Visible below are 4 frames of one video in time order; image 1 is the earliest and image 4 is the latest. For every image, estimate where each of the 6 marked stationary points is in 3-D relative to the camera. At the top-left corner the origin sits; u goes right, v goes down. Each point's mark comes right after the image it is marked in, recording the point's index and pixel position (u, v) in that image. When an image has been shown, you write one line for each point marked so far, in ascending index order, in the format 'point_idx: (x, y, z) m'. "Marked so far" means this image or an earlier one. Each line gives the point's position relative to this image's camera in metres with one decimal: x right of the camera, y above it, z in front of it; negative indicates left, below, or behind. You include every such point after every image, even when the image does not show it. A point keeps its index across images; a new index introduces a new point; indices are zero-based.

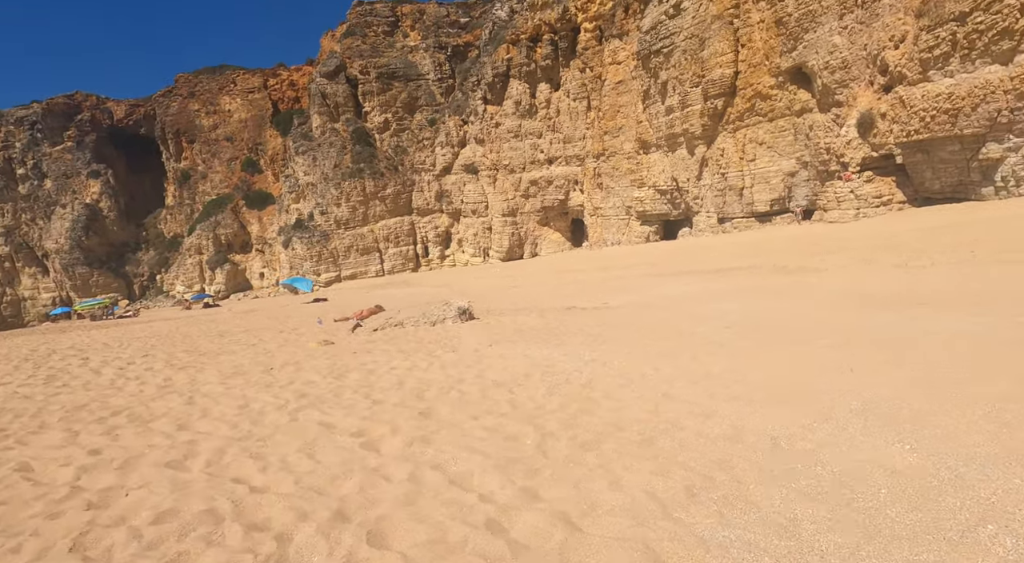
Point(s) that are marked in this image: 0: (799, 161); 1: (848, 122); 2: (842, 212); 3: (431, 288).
0: (+8.1, +3.4, +18.3) m
1: (+8.5, +4.1, +16.4) m
2: (+8.7, +1.9, +16.9) m
3: (-2.0, -0.2, +17.4) m
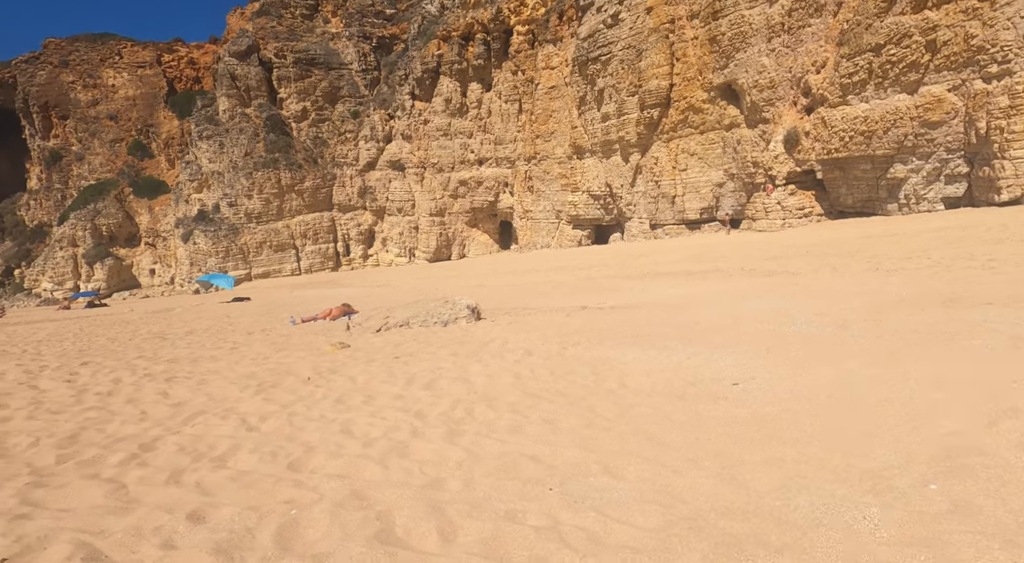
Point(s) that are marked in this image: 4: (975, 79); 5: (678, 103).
0: (+6.4, +3.2, +18.8) m
1: (+7.1, +3.9, +17.0) m
2: (+7.1, +1.7, +17.5) m
3: (-3.5, -0.2, +16.4) m
4: (+9.2, +4.0, +12.6) m
5: (+5.1, +5.6, +19.7) m
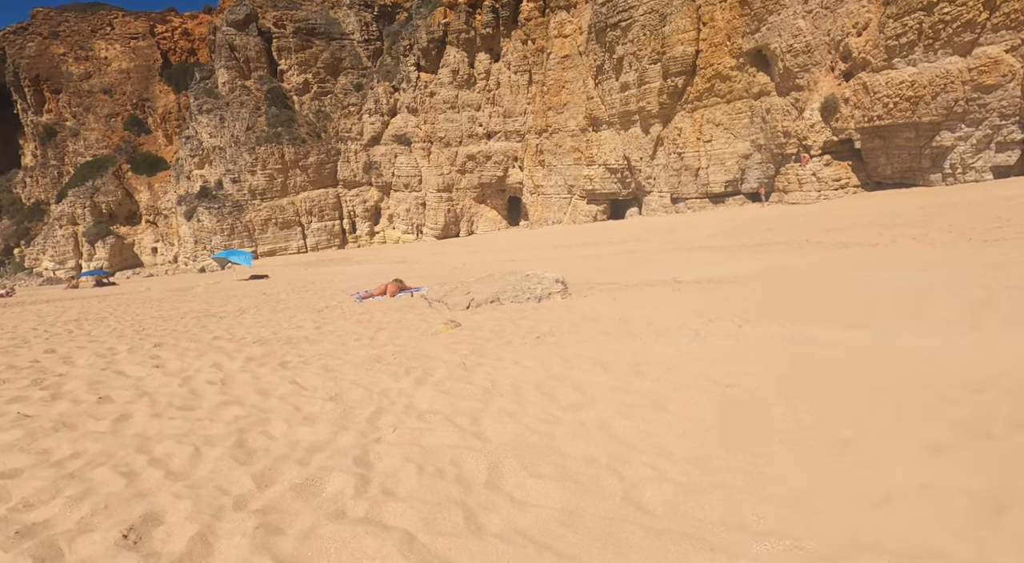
0: (+7.0, +4.0, +18.2) m
1: (+7.7, +4.6, +16.4) m
2: (+7.8, +2.4, +16.9) m
3: (-2.9, +0.4, +15.8) m
4: (+9.9, +4.6, +12.0) m
5: (+5.7, +6.3, +19.0) m
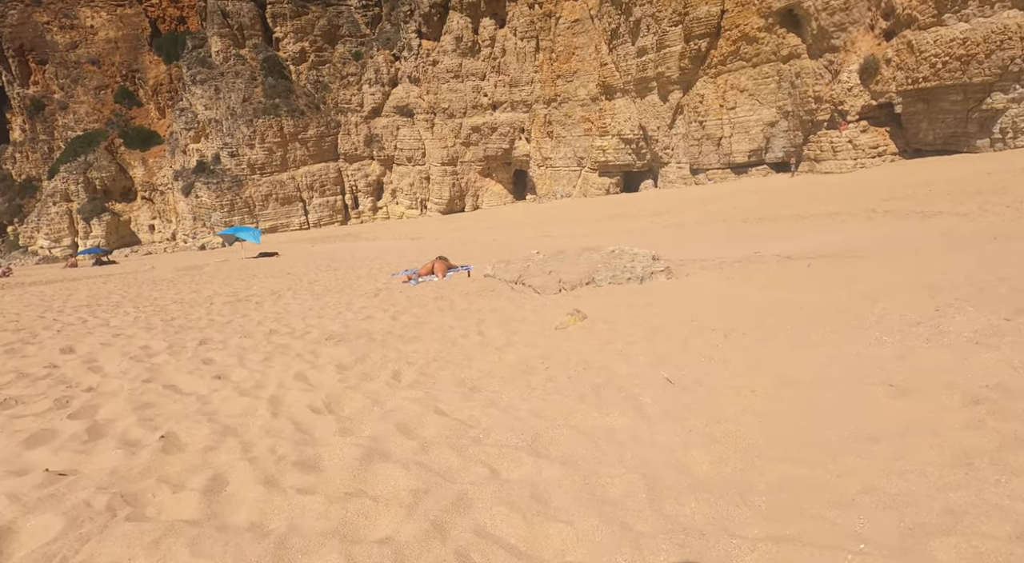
0: (+7.5, +4.7, +17.4) m
1: (+8.2, +5.2, +15.5) m
2: (+8.3, +3.1, +16.2) m
3: (-2.4, +1.0, +15.0) m
4: (+10.4, +5.1, +11.1) m
5: (+6.2, +7.1, +18.0) m
